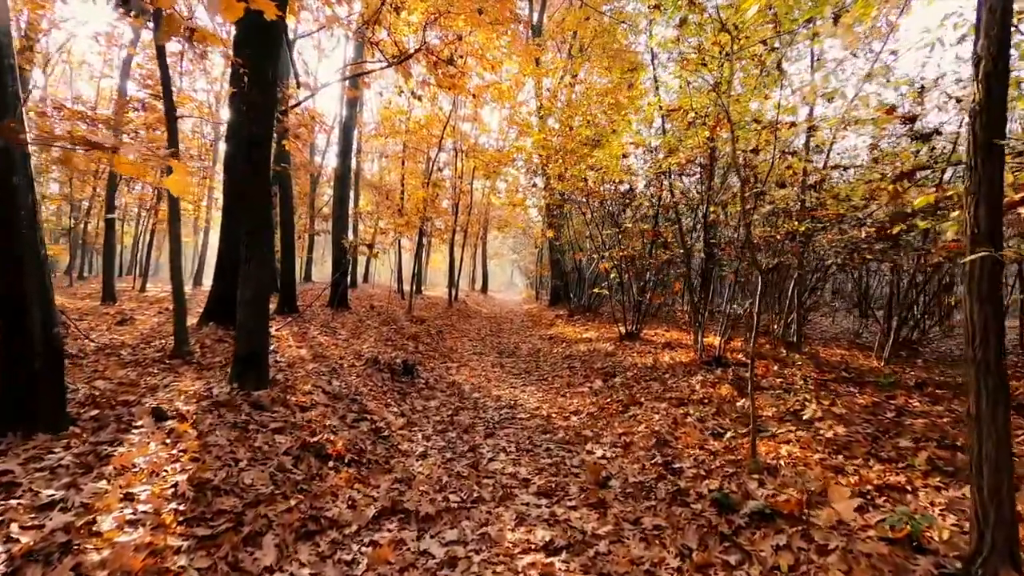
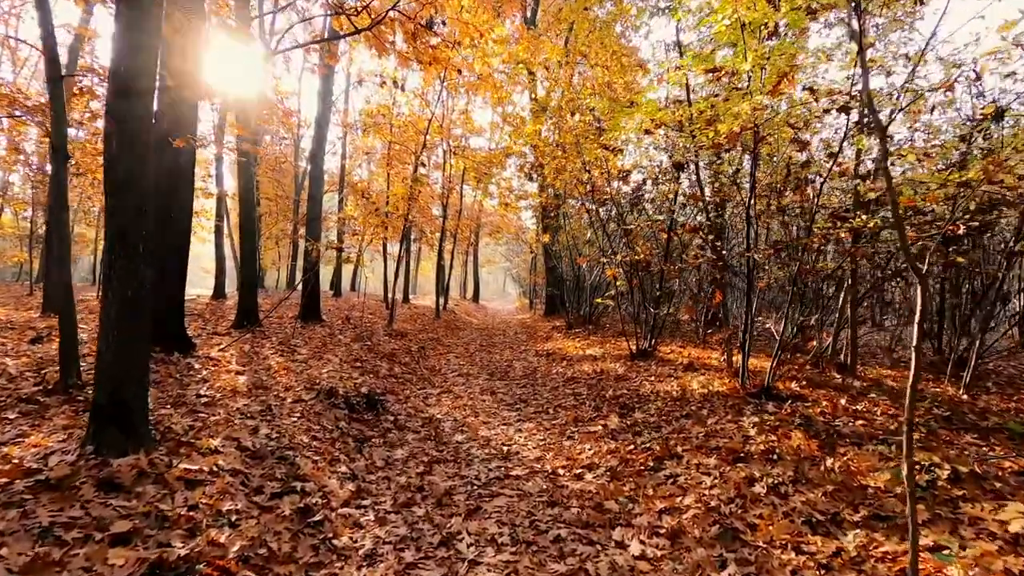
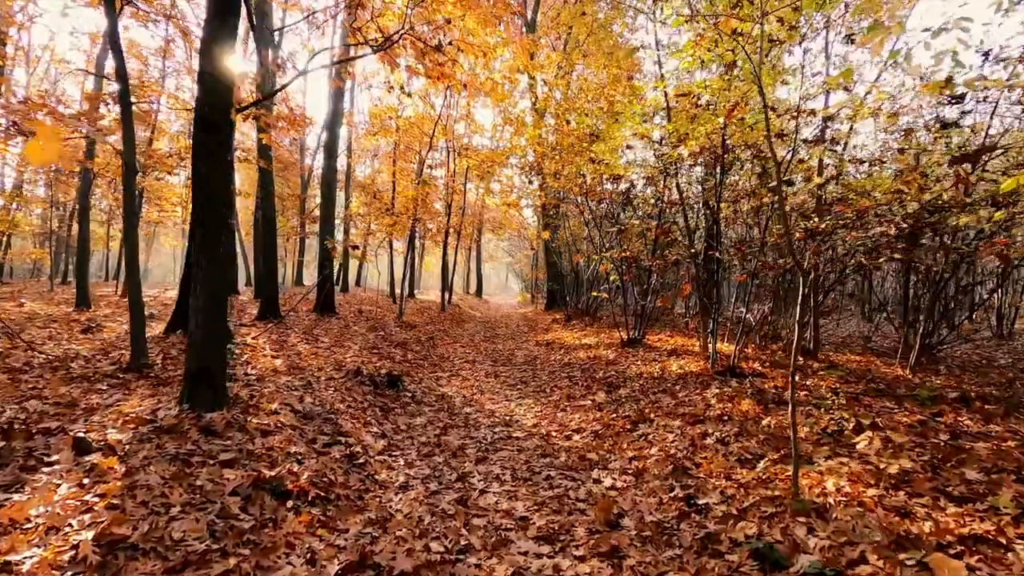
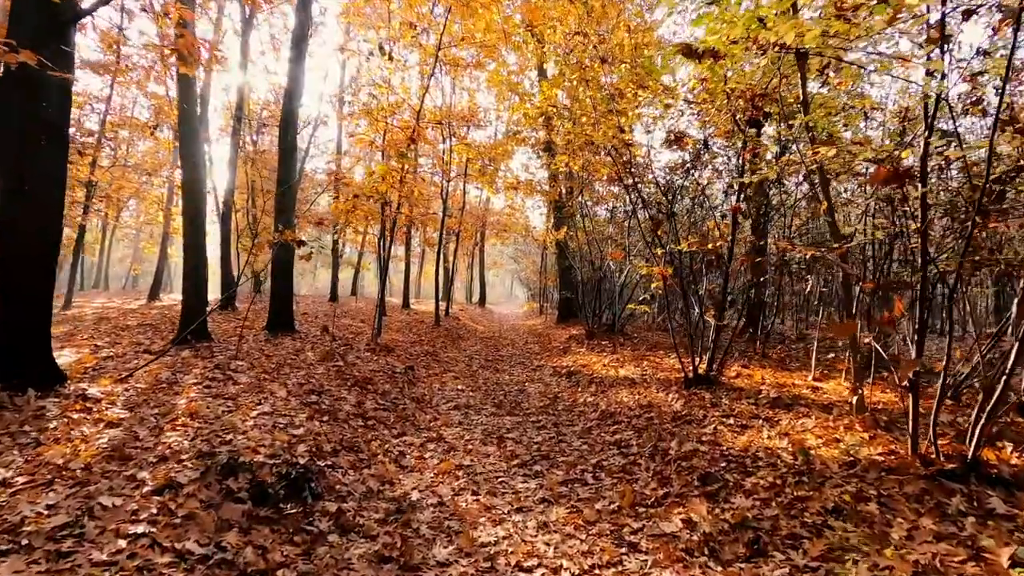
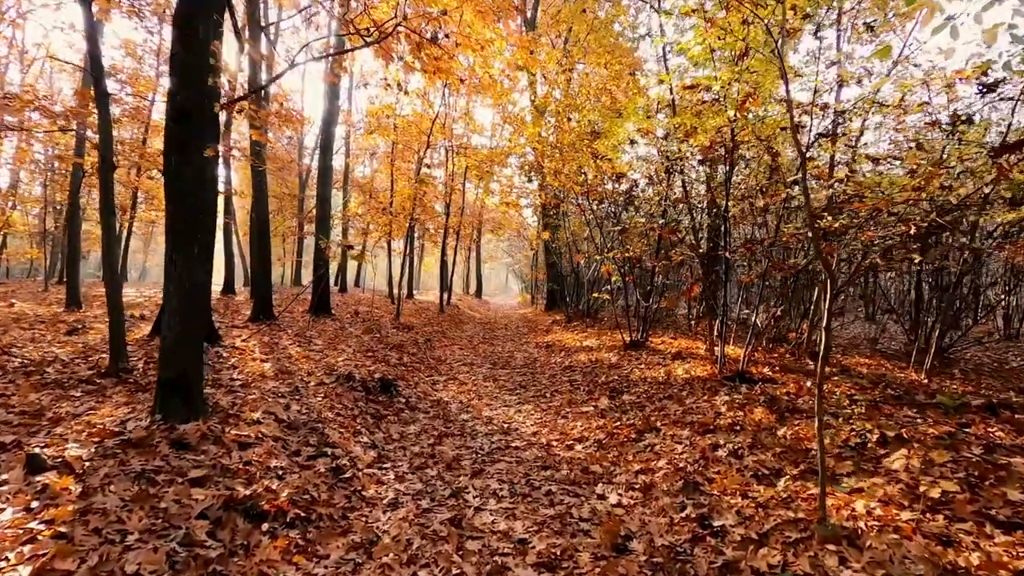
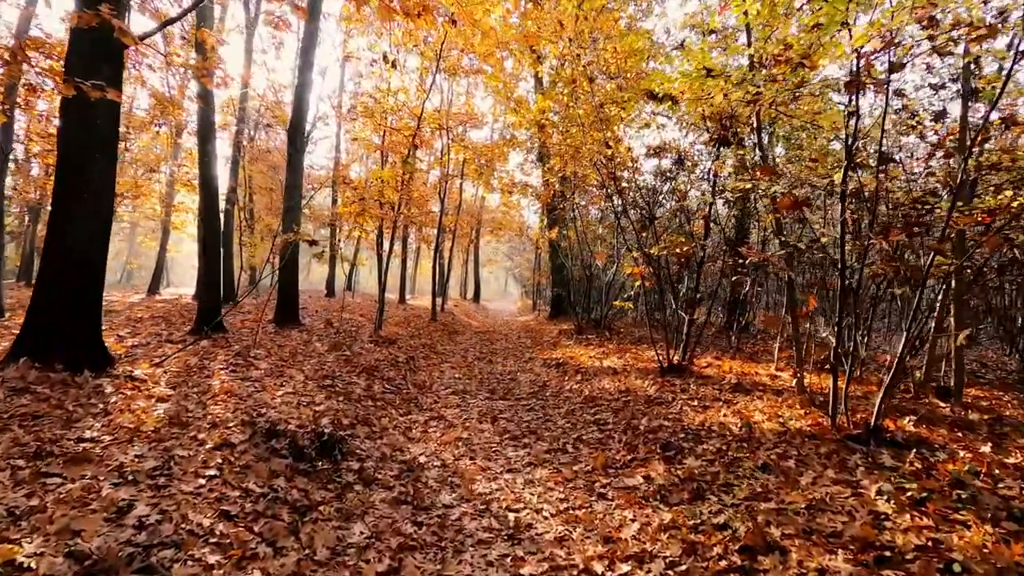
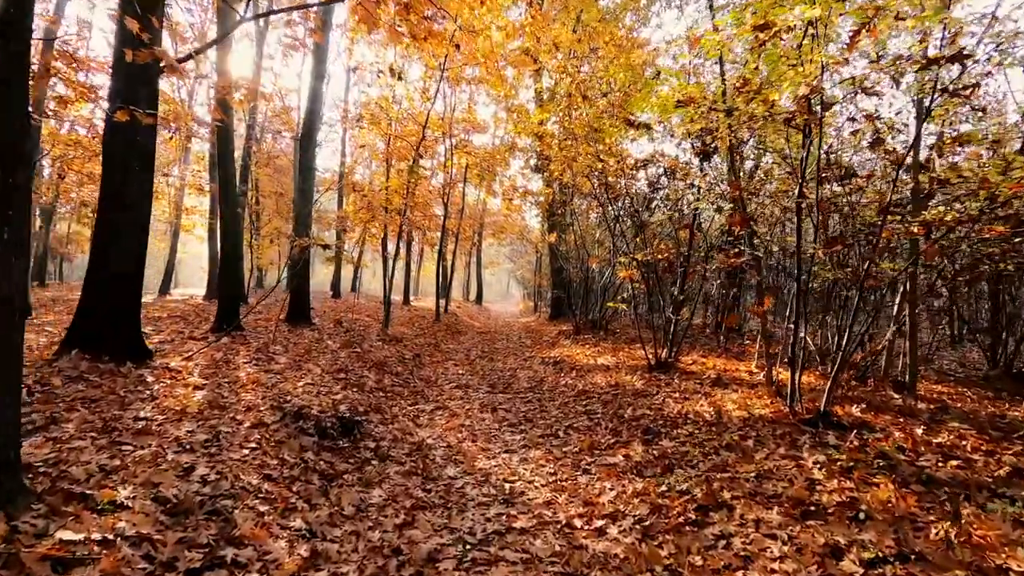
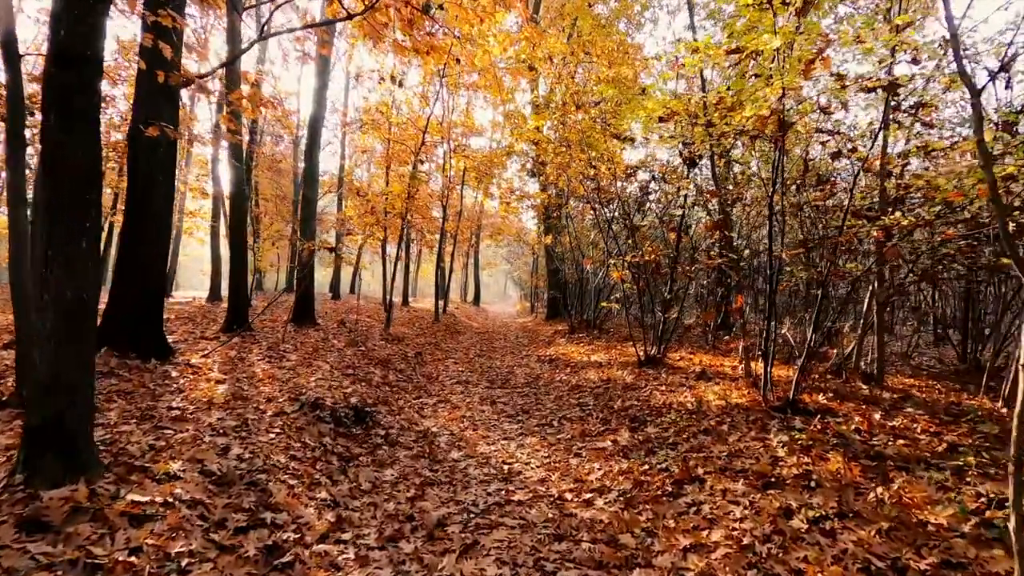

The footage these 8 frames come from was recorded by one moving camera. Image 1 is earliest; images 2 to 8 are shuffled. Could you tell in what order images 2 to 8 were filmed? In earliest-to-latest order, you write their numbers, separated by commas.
3, 5, 2, 8, 7, 6, 4
